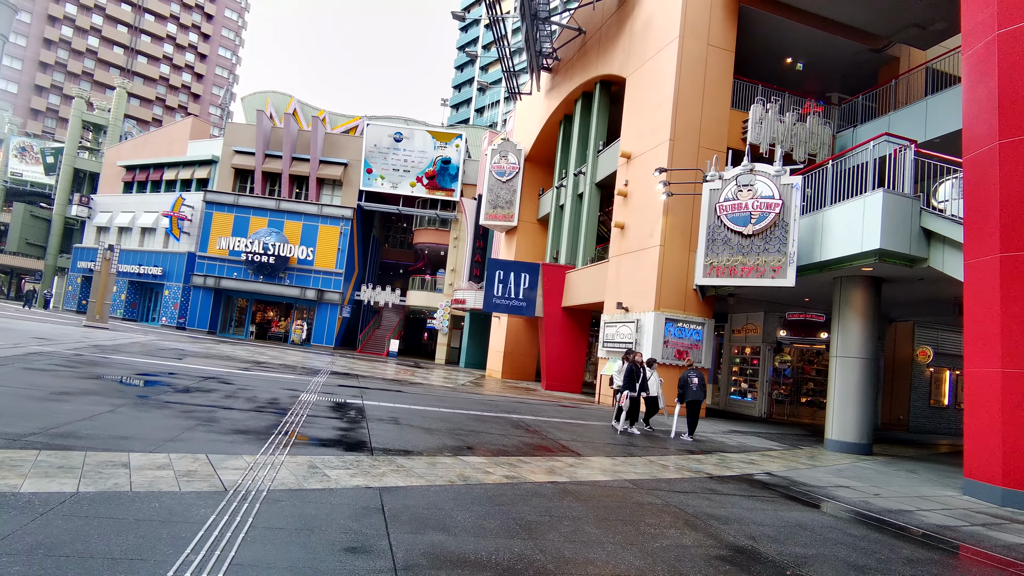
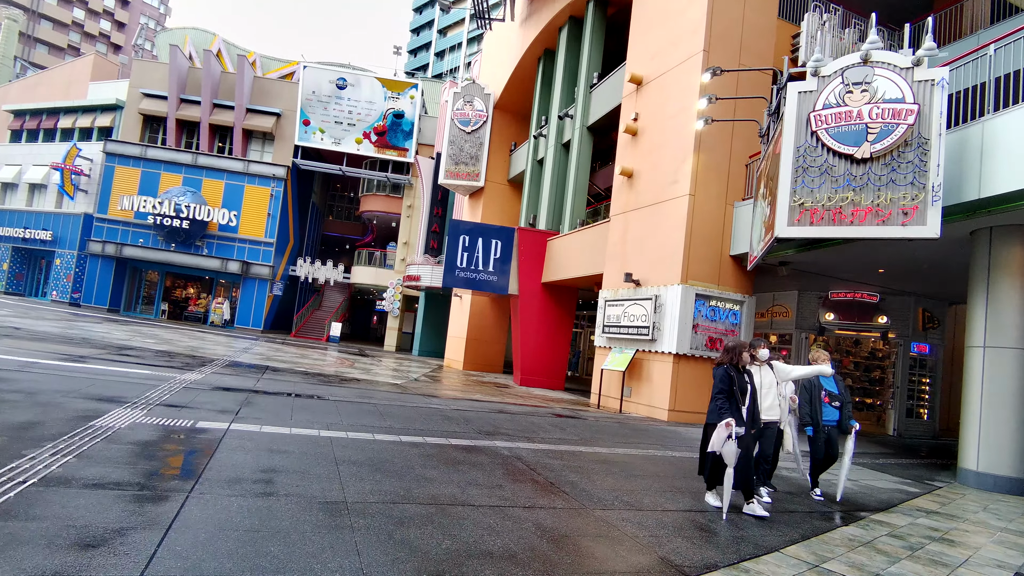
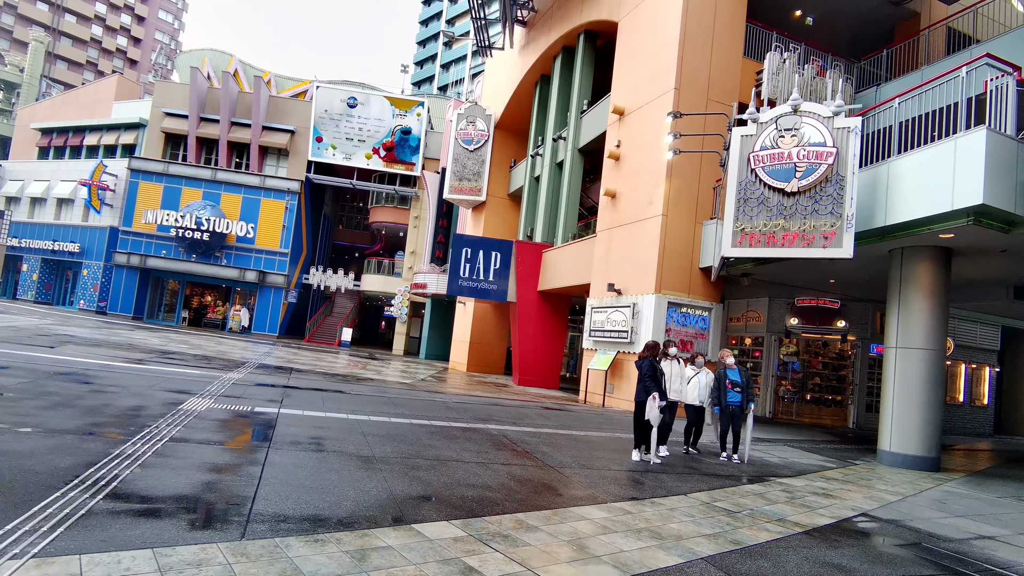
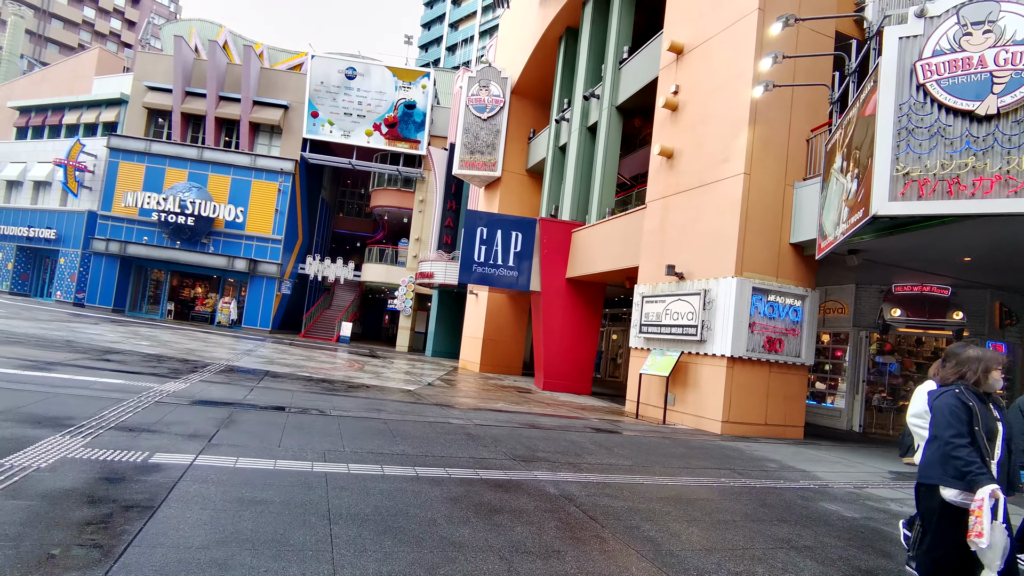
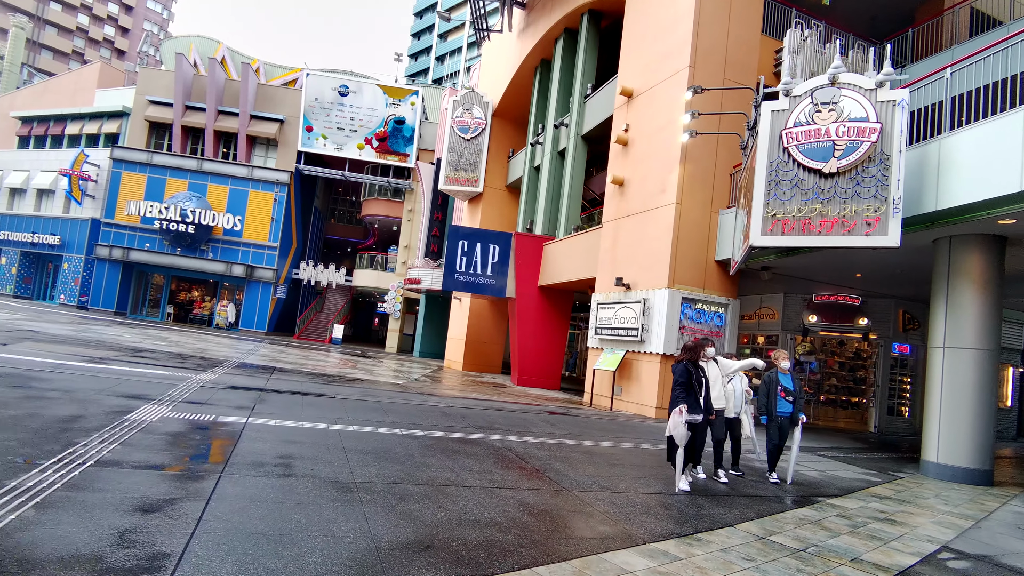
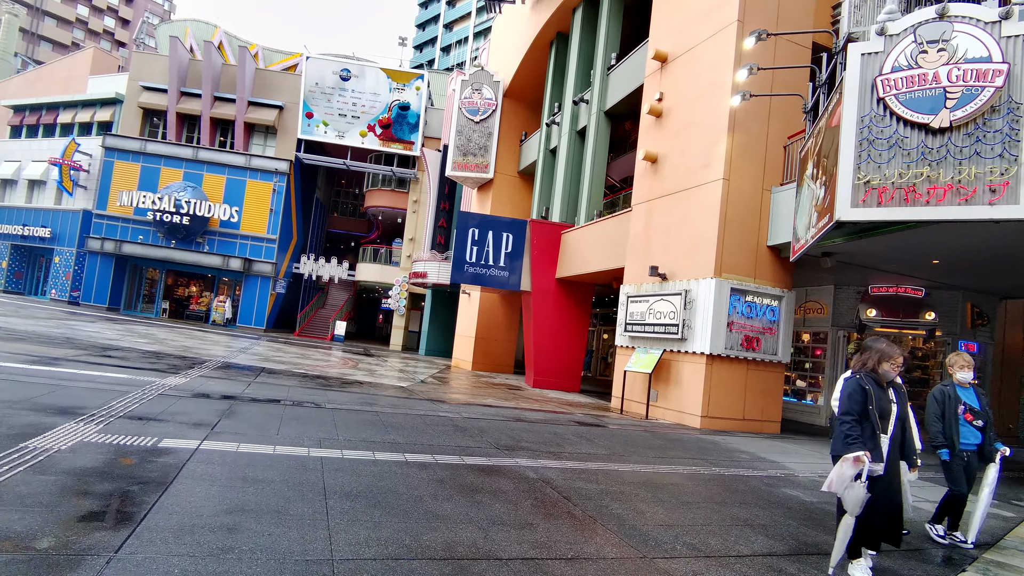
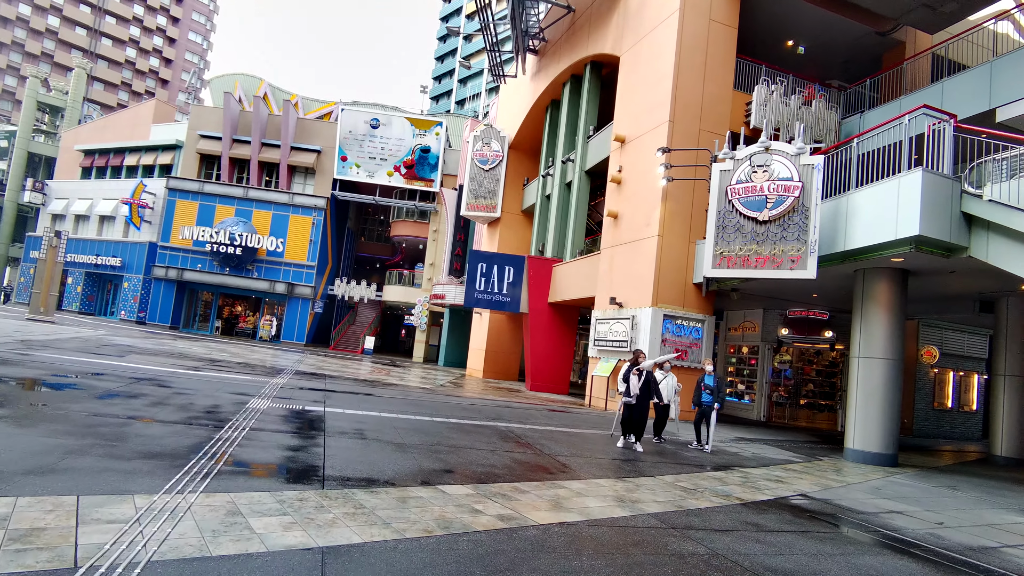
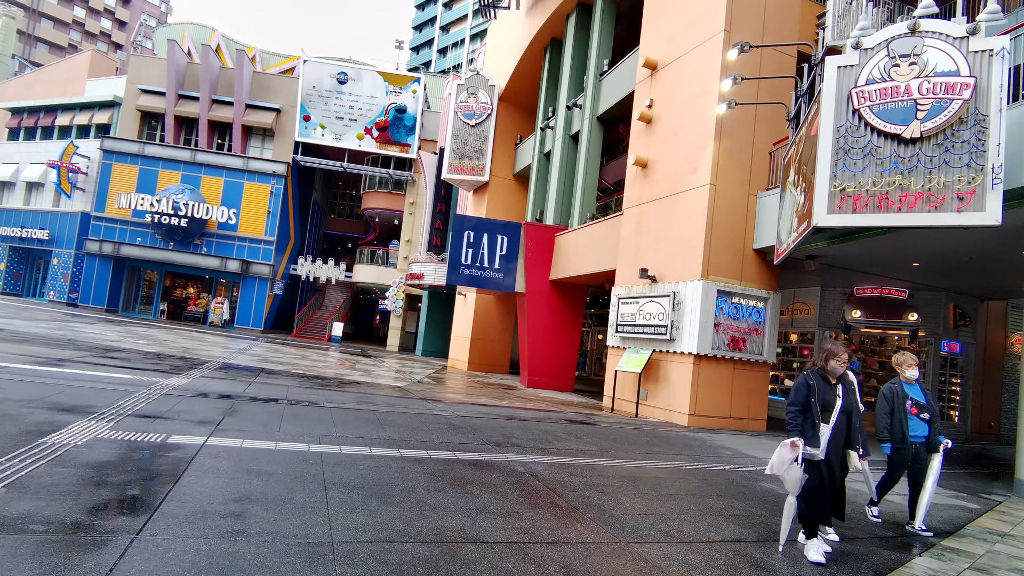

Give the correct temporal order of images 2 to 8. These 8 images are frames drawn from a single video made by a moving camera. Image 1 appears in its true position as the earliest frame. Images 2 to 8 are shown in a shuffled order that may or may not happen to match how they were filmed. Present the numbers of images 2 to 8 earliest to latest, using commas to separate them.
7, 3, 5, 2, 8, 6, 4
